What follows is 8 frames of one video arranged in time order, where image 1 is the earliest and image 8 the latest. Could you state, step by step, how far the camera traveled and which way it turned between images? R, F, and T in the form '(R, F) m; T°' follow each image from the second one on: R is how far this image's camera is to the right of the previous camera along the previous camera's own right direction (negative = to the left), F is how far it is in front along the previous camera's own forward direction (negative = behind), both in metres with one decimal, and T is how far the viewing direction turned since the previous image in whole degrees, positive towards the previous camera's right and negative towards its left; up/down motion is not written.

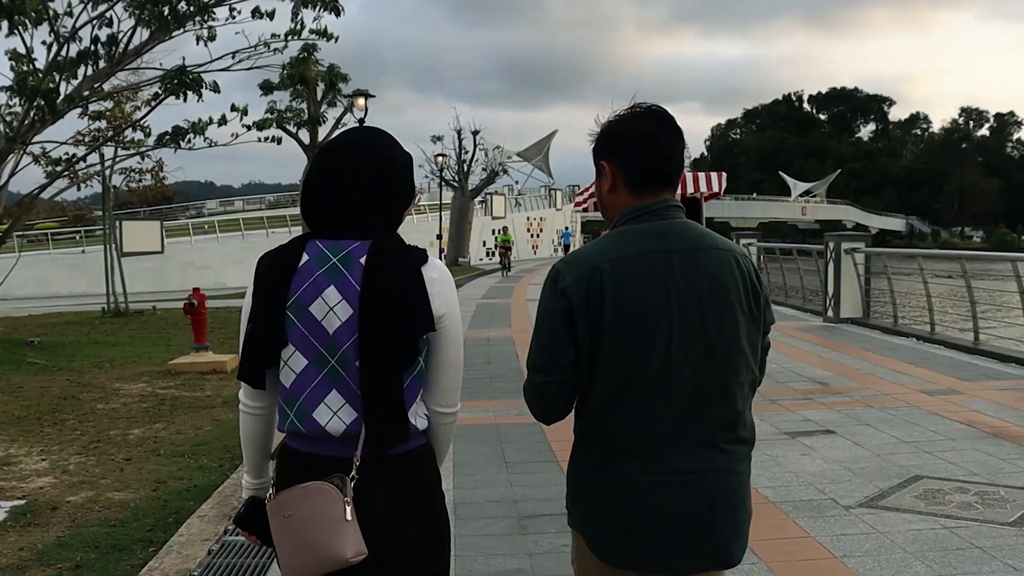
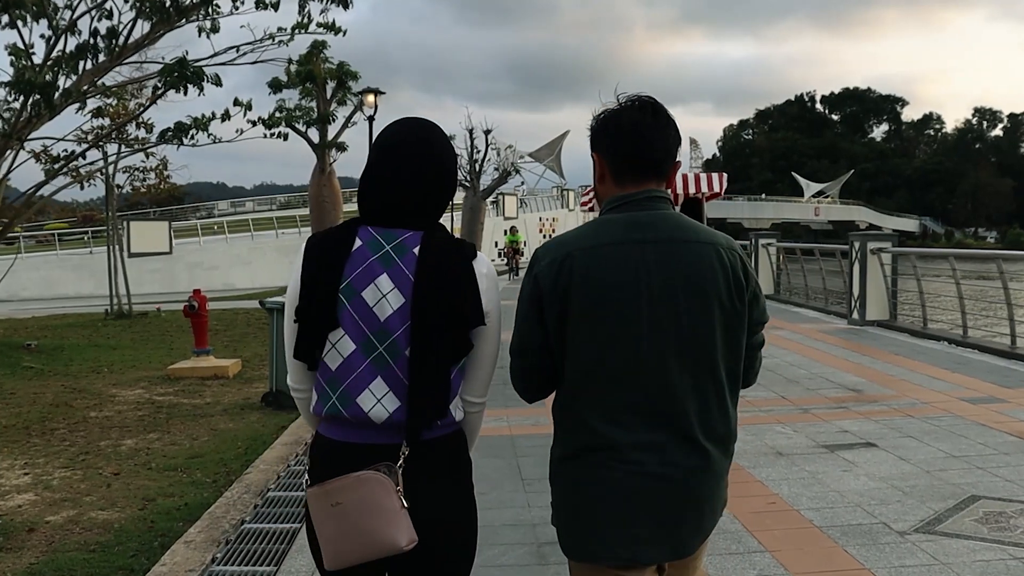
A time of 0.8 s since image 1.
(0.0, +0.4) m; -1°
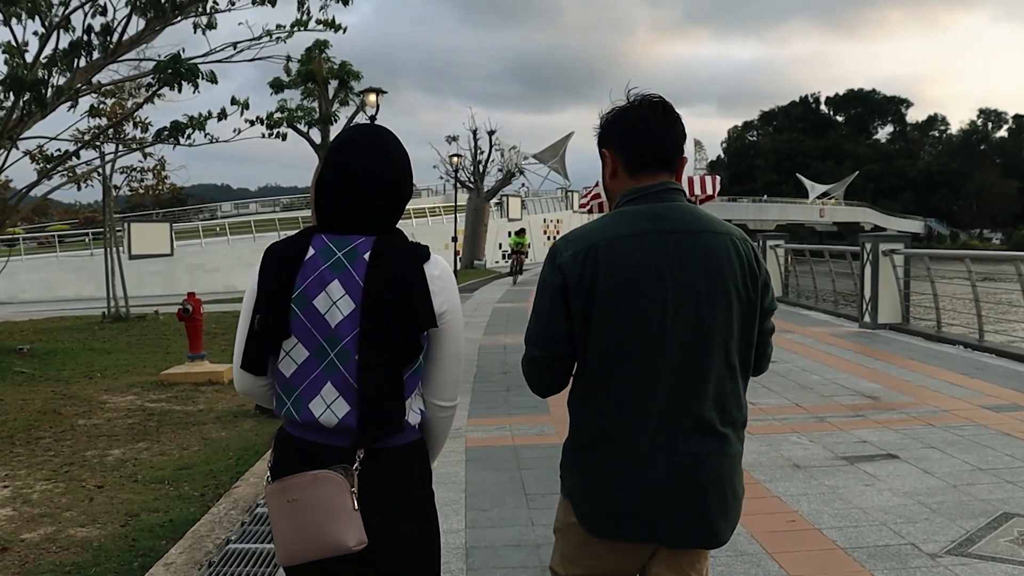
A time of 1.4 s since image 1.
(0.0, +0.3) m; 0°
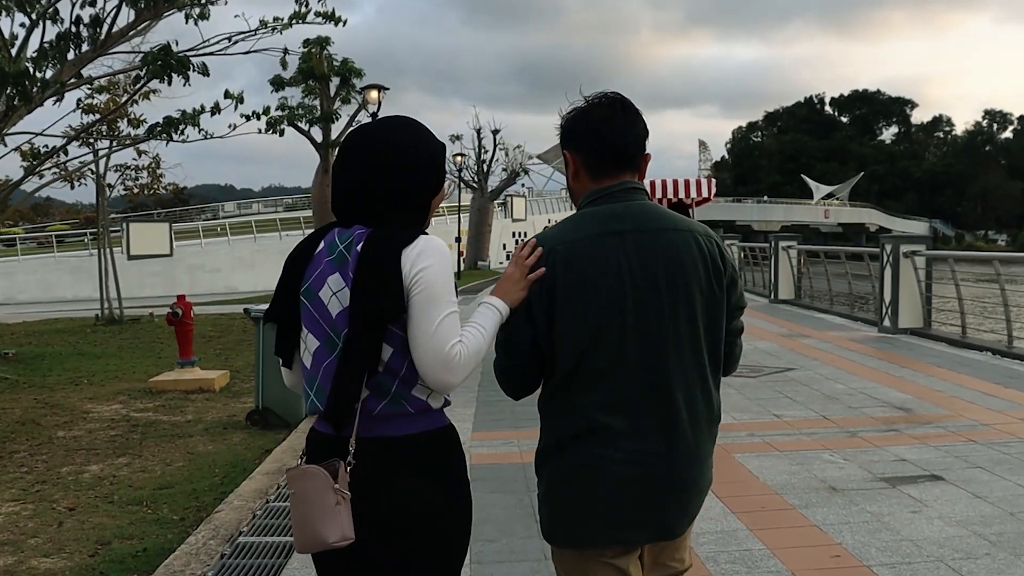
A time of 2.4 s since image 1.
(0.0, +0.4) m; 0°
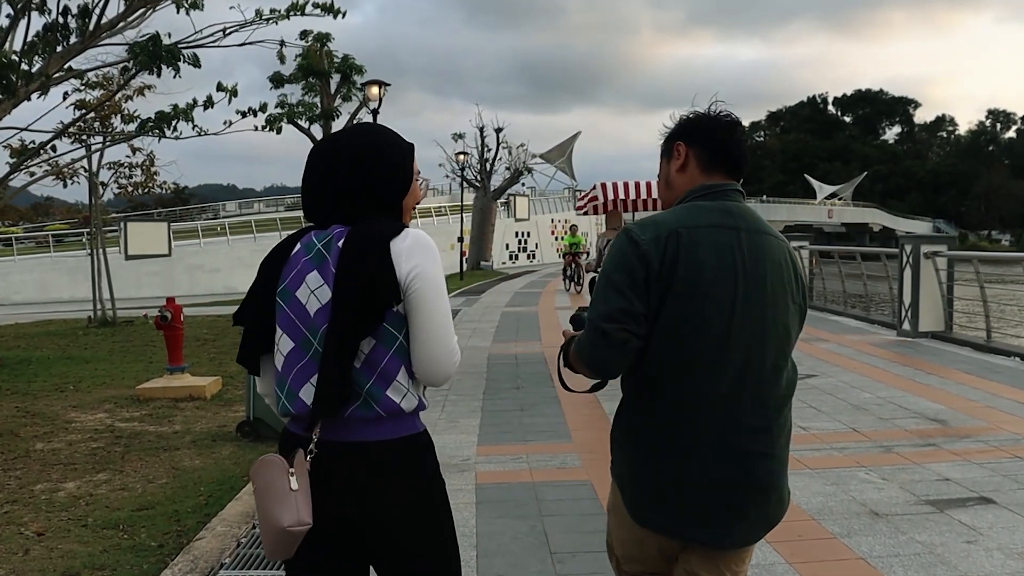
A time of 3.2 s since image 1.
(0.0, +0.4) m; 0°
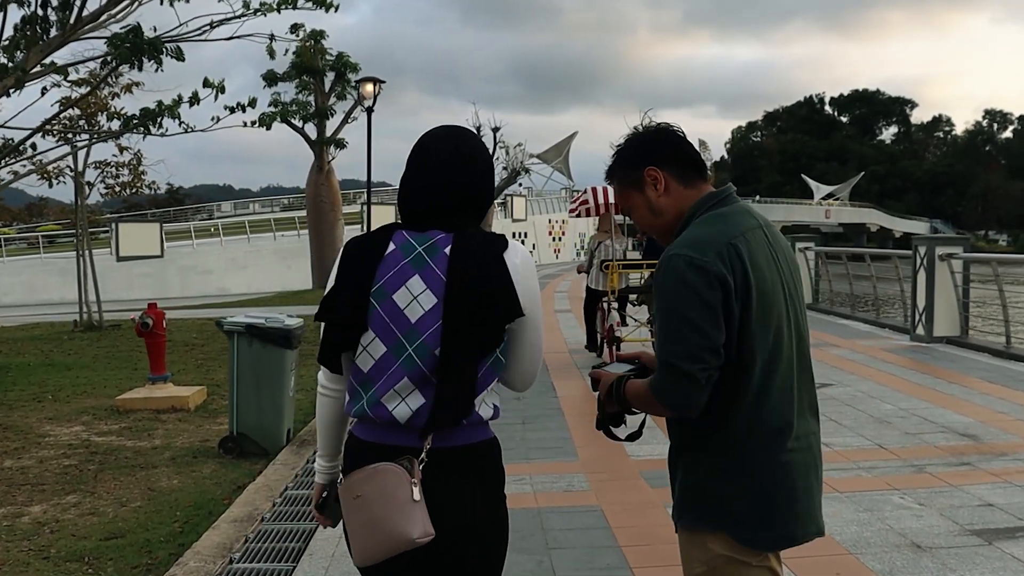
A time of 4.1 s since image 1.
(0.0, +0.4) m; 0°
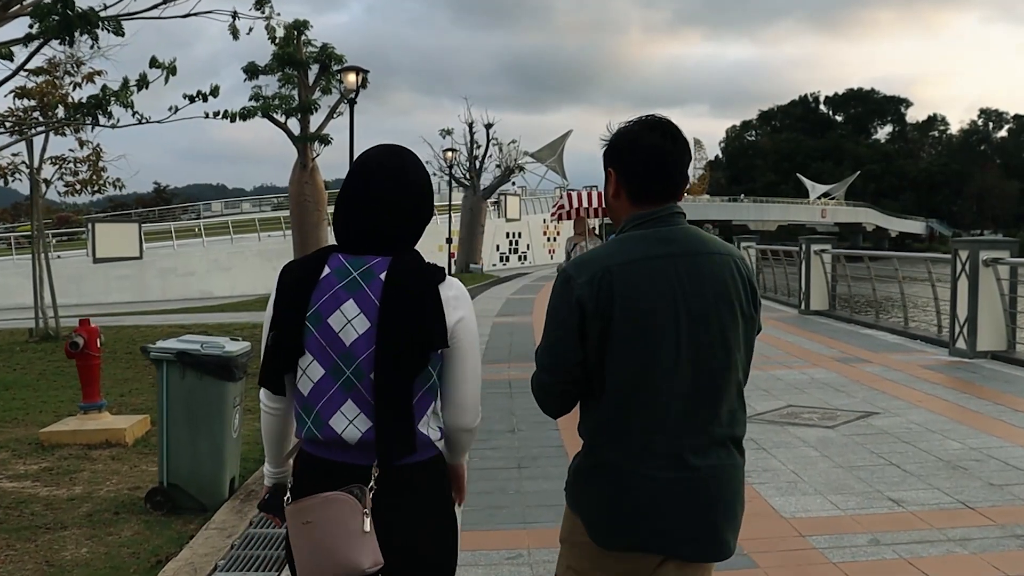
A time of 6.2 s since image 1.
(0.0, +1.1) m; 0°
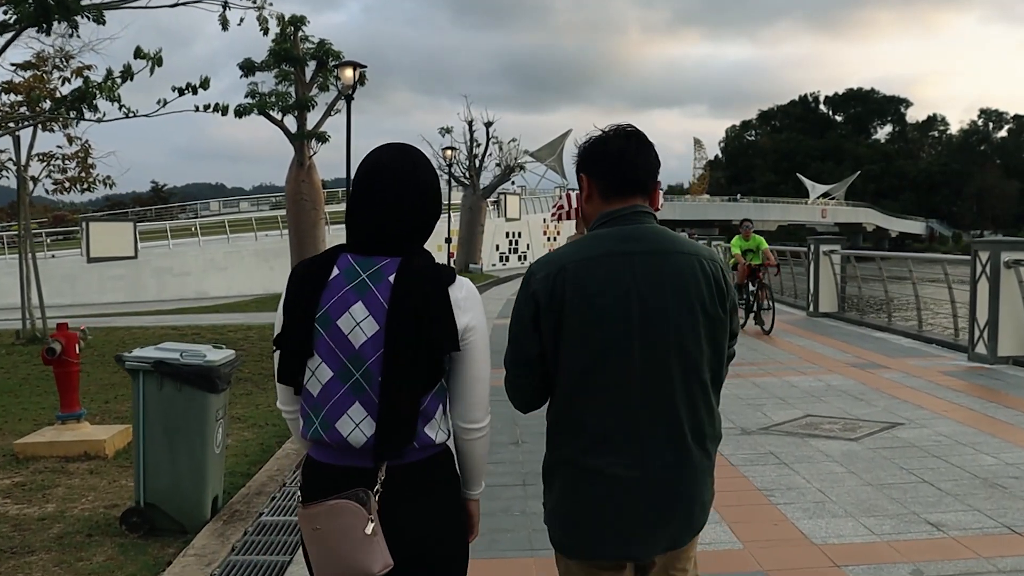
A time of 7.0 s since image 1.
(0.0, +0.4) m; 0°
